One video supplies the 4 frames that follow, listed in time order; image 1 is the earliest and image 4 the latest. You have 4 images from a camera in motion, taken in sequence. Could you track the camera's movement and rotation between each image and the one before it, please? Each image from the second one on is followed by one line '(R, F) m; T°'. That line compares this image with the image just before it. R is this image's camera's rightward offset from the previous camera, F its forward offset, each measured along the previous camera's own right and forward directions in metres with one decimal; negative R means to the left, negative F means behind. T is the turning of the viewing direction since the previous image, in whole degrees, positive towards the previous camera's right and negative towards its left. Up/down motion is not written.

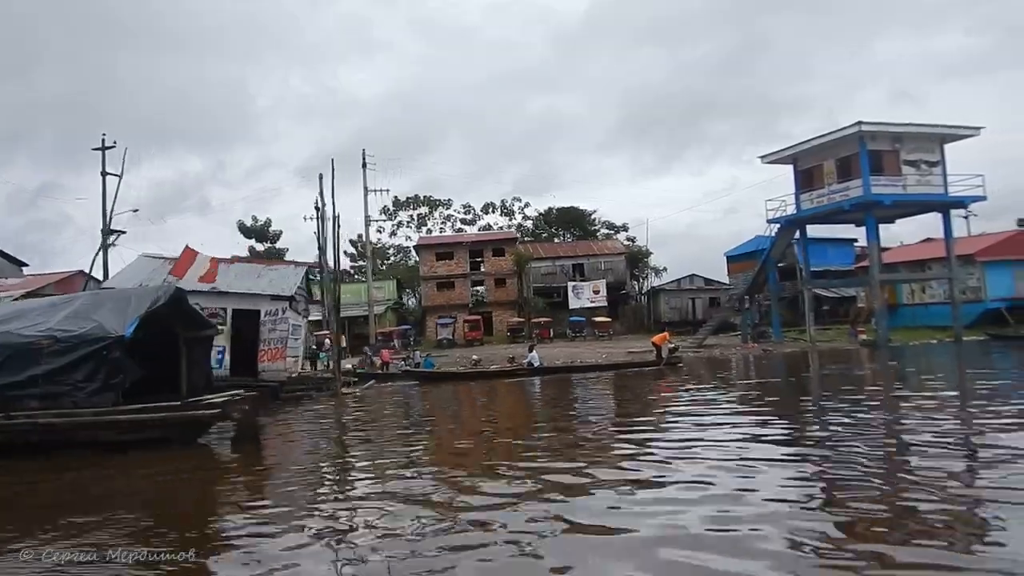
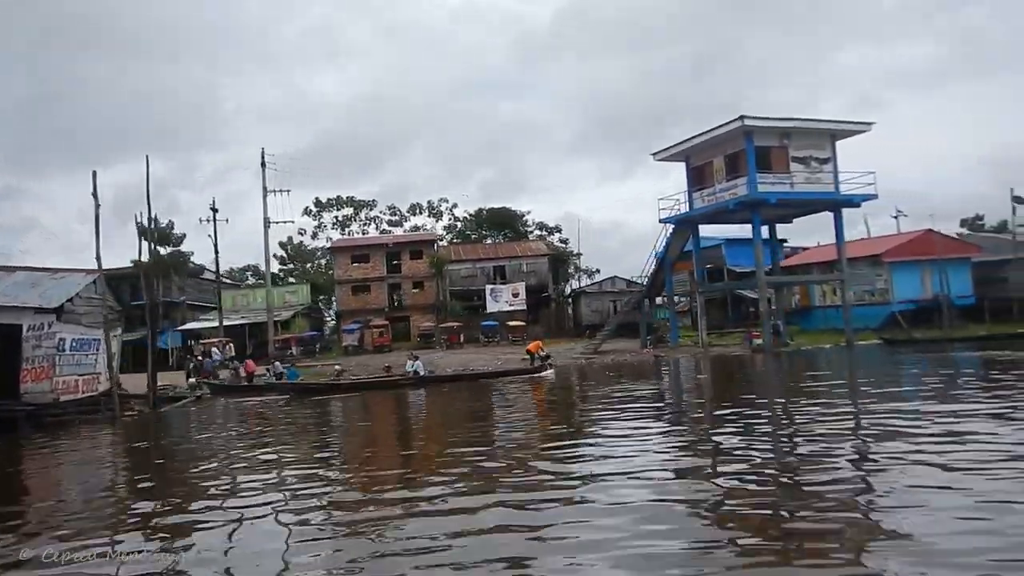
(+2.2, +1.4) m; +2°
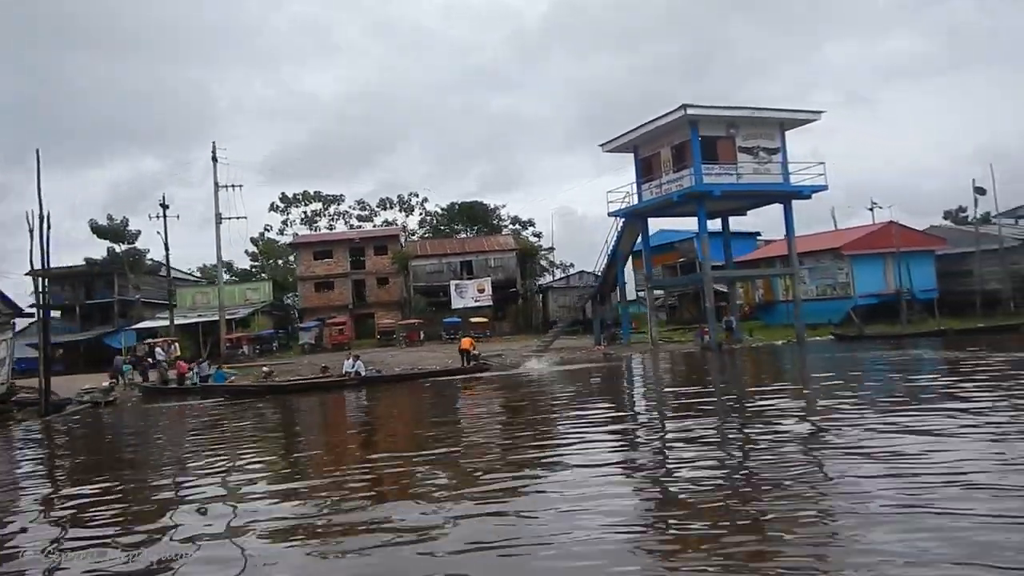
(+1.2, +0.8) m; +1°
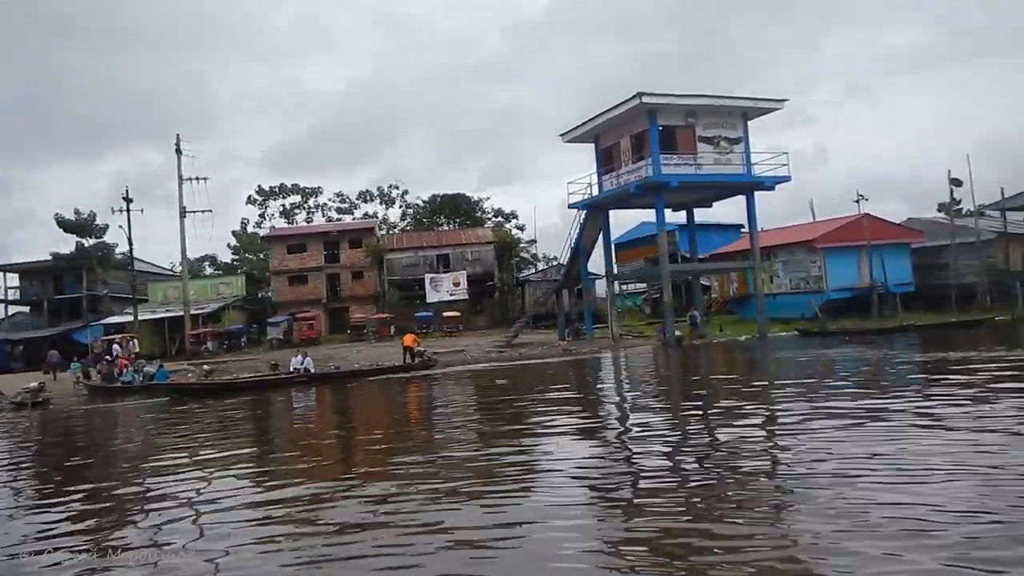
(+1.0, +0.7) m; 0°
